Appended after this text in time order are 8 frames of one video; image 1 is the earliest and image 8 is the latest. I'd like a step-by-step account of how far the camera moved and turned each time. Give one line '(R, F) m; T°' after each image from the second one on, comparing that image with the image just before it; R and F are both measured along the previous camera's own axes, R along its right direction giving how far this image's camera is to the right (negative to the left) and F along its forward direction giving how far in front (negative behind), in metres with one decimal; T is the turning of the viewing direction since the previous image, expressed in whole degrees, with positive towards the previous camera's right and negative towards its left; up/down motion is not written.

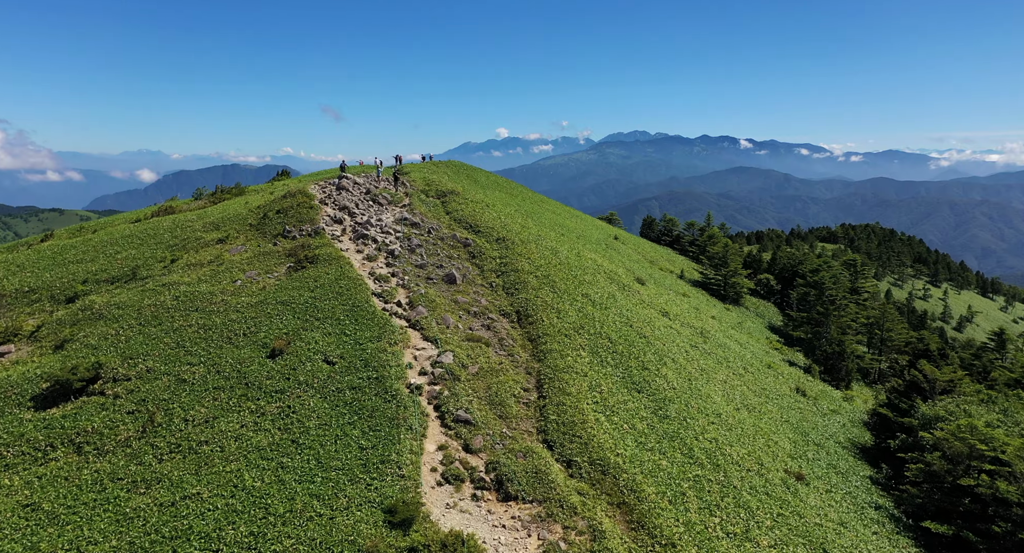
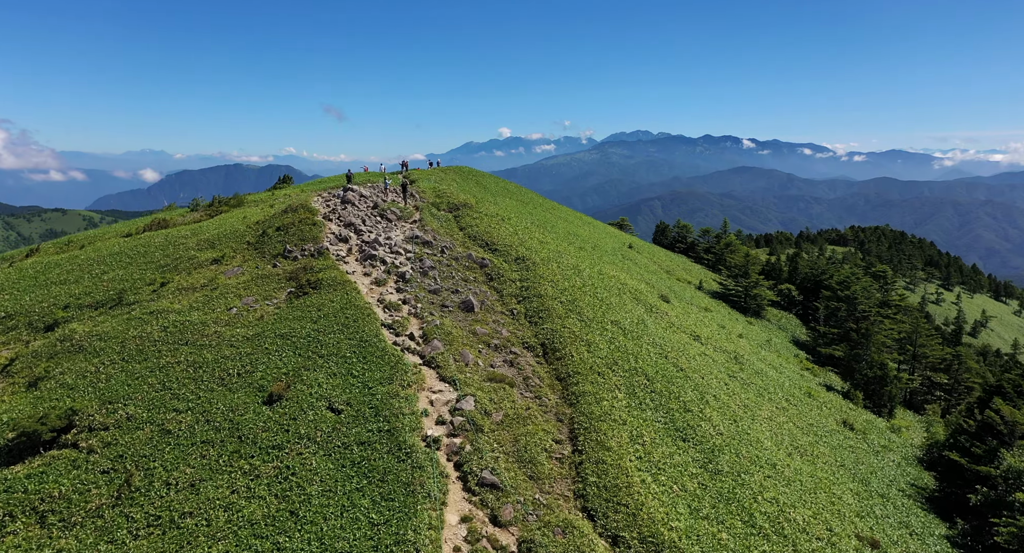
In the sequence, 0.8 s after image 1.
(-1.6, +4.1) m; 0°
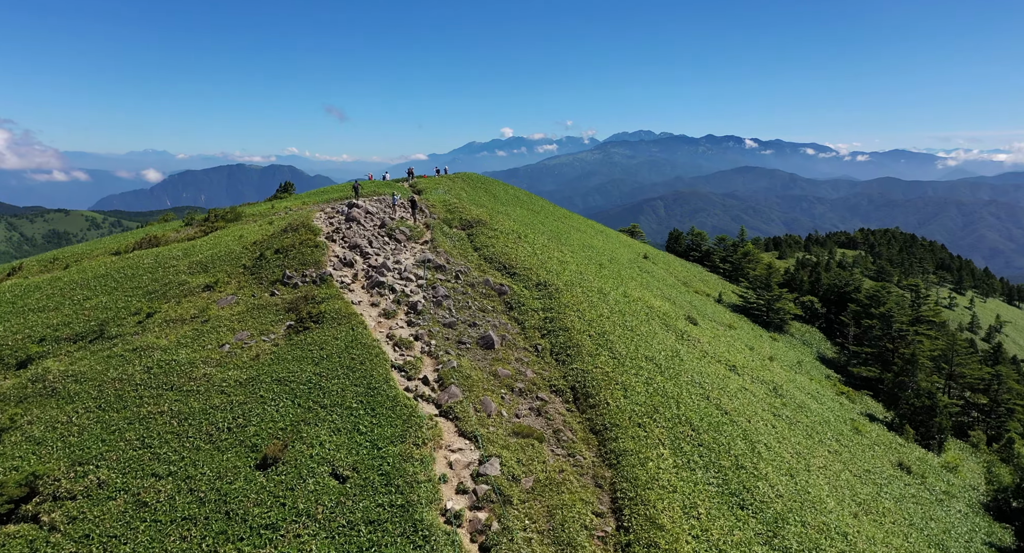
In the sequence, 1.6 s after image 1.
(-1.5, +4.2) m; 0°
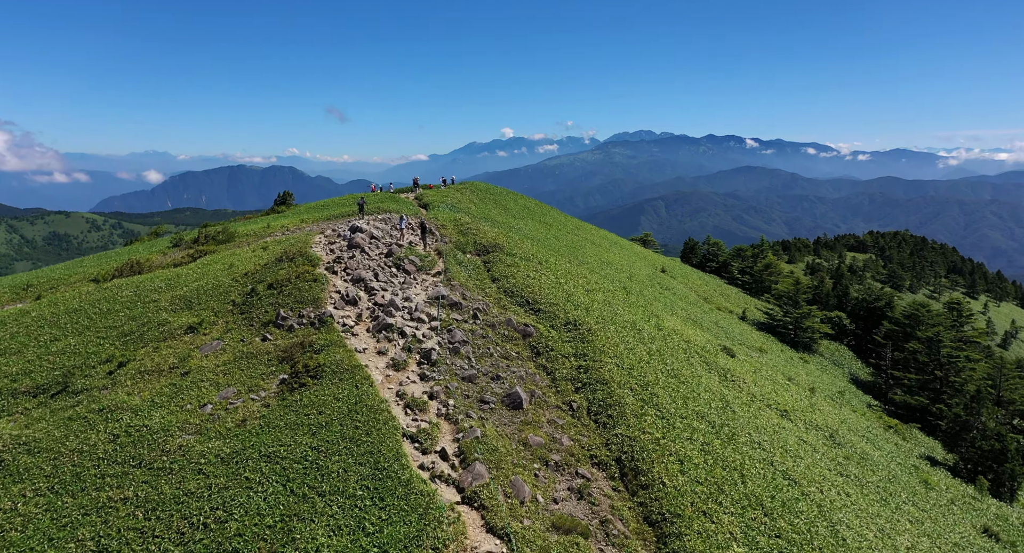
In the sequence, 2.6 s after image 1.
(-1.7, +5.2) m; 0°
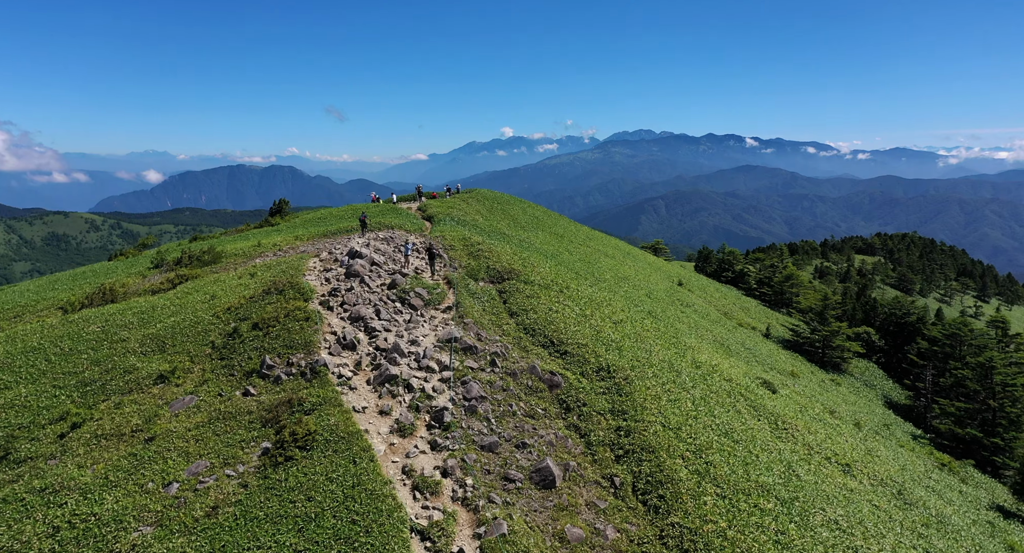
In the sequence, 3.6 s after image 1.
(-1.4, +5.3) m; 0°
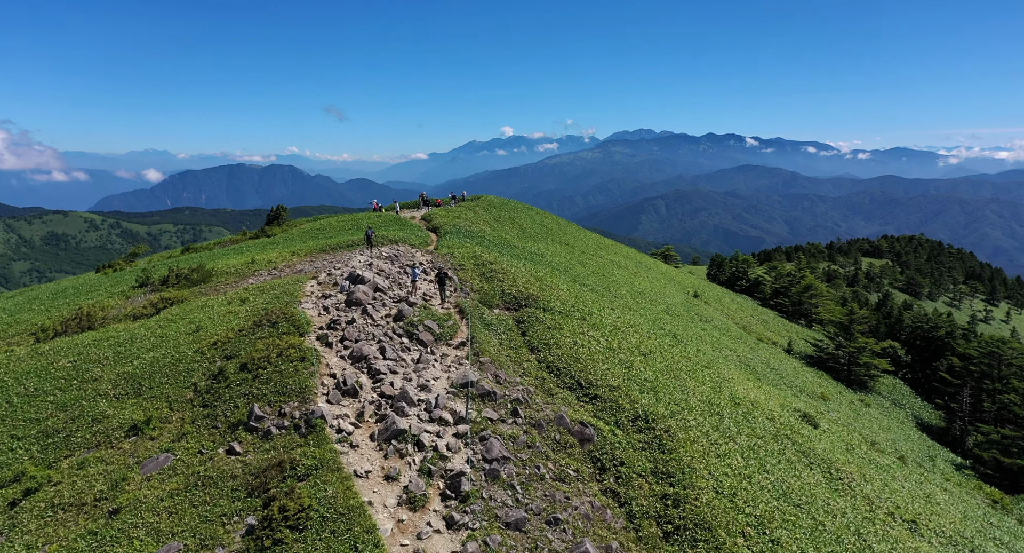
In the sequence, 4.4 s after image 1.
(-1.3, +4.1) m; 0°
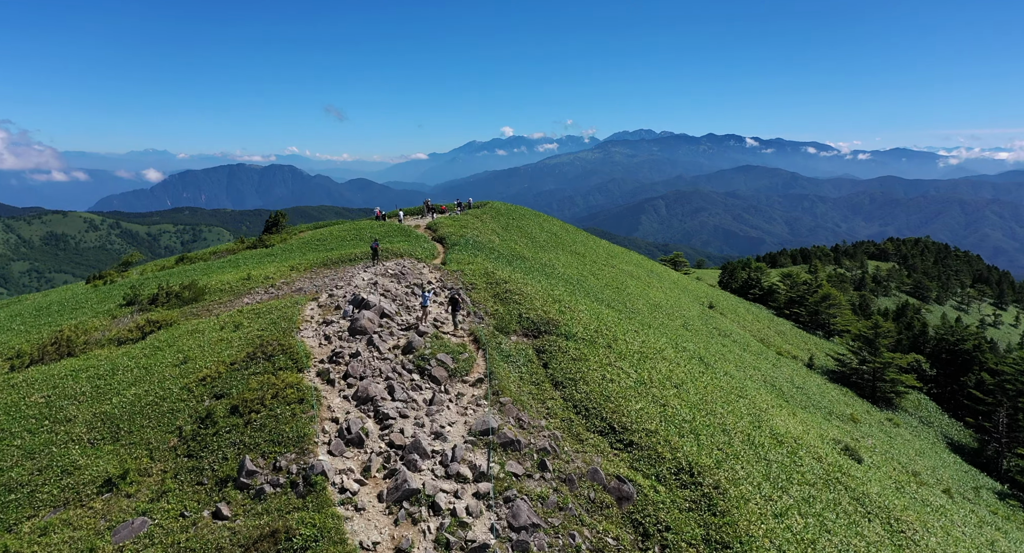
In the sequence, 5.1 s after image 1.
(-1.3, +3.3) m; 0°
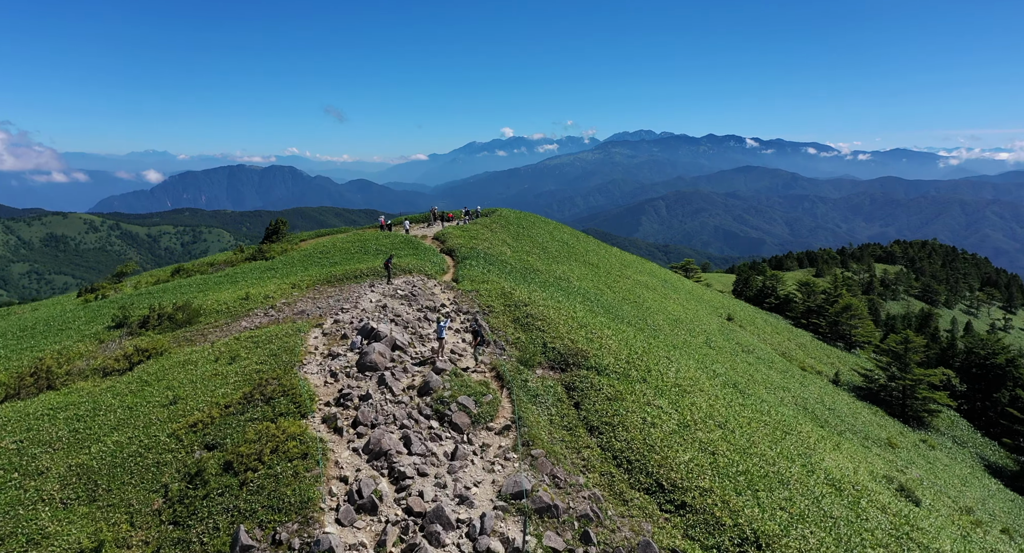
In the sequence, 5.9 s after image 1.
(-1.5, +3.4) m; 0°
